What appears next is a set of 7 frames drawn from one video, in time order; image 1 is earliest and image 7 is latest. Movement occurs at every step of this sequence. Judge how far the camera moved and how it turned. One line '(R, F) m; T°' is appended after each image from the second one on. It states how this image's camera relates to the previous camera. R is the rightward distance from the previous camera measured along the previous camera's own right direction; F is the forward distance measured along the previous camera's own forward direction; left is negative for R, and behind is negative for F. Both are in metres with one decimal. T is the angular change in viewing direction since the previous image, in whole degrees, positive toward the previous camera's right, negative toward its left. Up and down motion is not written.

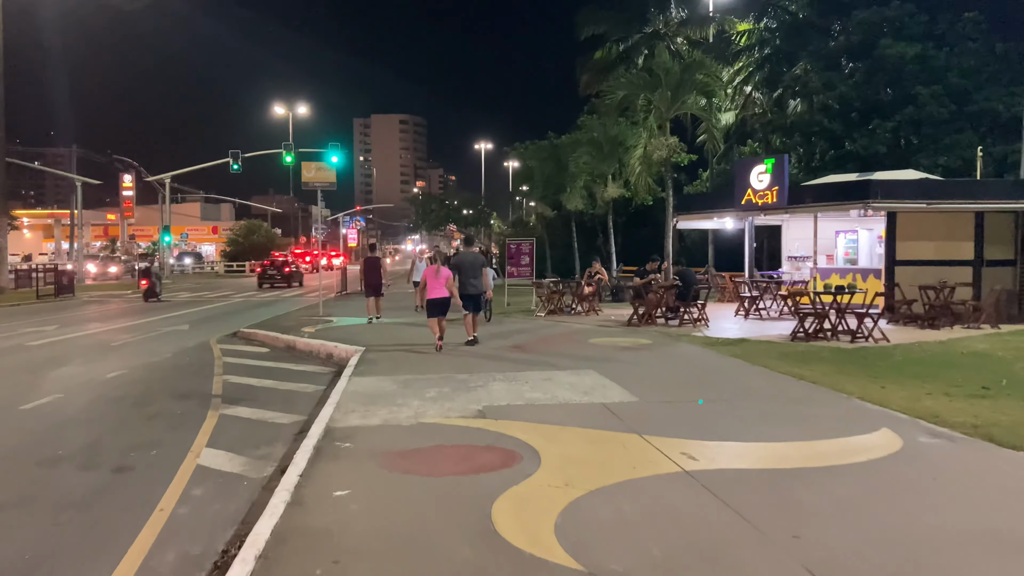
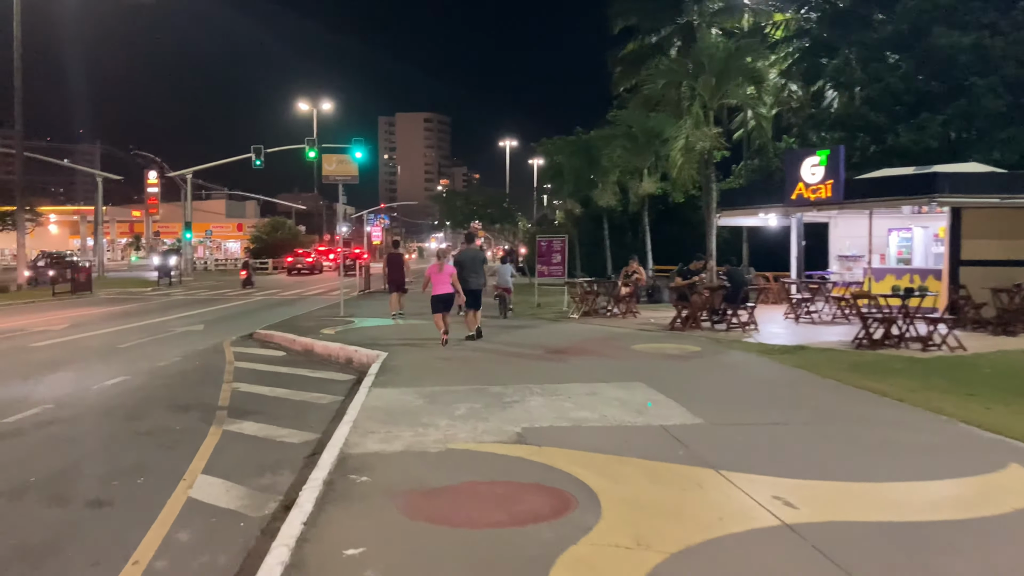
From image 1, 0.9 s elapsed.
(-0.2, +1.1) m; -2°
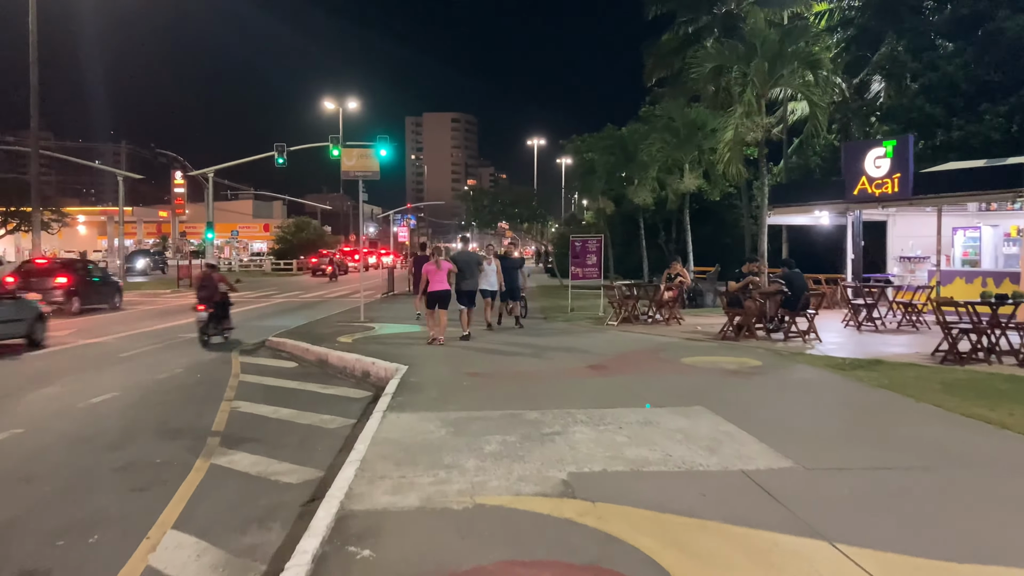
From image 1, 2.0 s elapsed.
(-0.1, +1.4) m; -2°
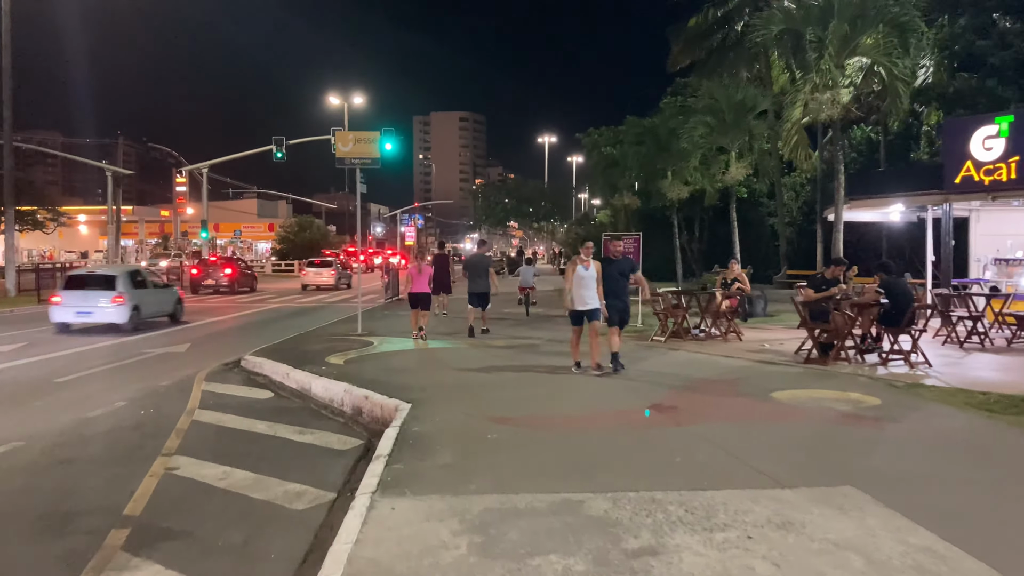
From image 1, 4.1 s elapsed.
(-0.3, +2.7) m; 0°
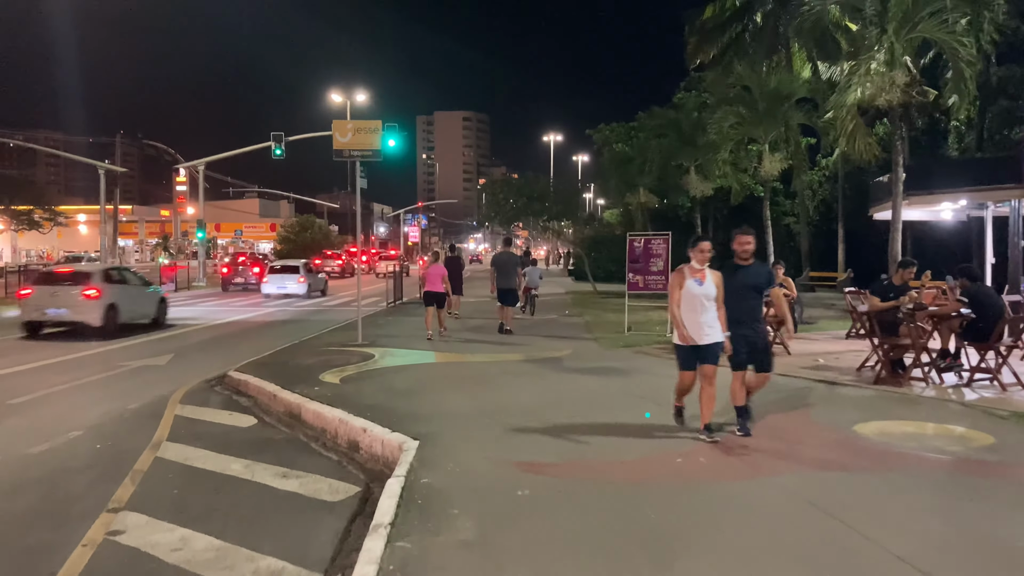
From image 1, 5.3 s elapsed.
(-0.2, +1.5) m; 0°
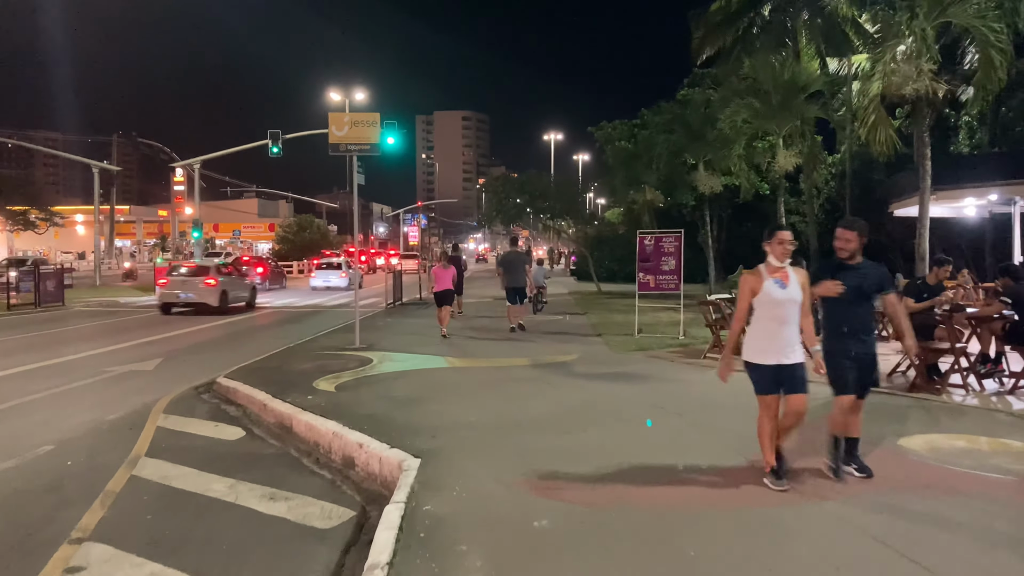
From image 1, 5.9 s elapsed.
(-0.1, +0.7) m; 0°
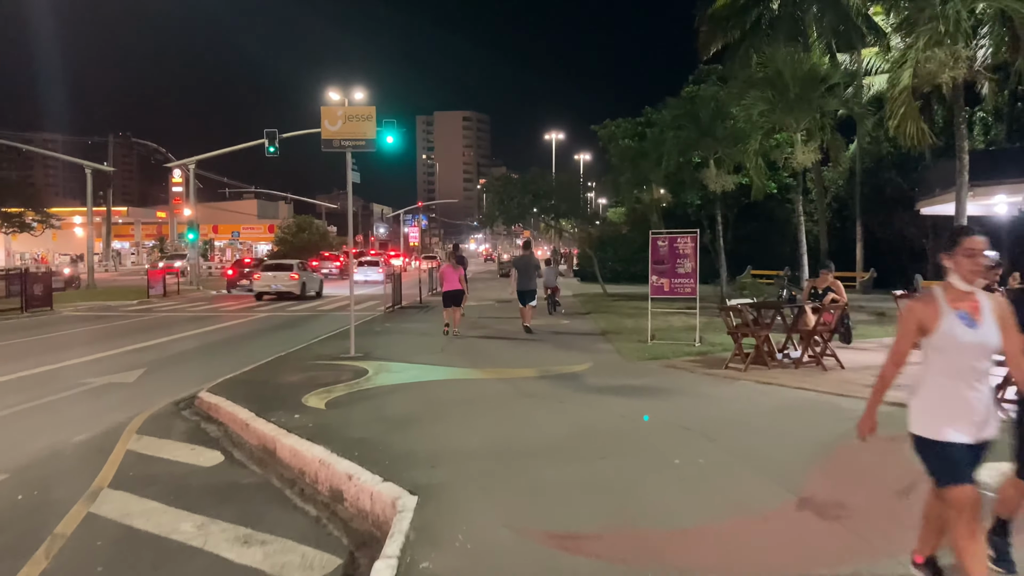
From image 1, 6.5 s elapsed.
(-0.1, +0.8) m; 0°
